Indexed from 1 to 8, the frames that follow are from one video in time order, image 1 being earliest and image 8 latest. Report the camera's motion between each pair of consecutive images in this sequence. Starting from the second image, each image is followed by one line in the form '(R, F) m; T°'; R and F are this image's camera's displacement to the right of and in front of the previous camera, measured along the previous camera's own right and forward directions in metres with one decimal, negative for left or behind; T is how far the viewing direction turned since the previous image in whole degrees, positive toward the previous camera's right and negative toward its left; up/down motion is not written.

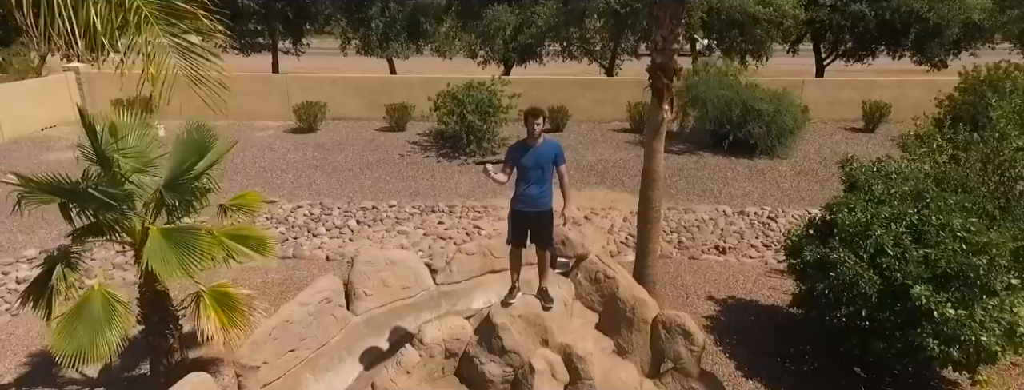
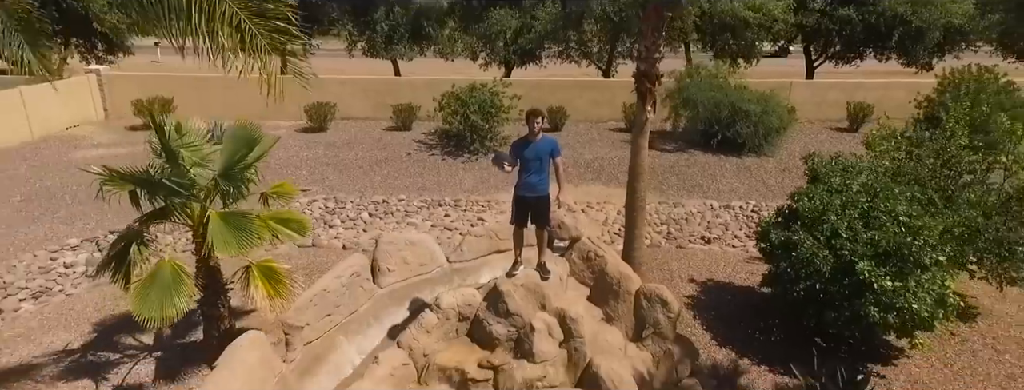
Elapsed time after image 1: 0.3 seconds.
(0.0, -0.8) m; 0°
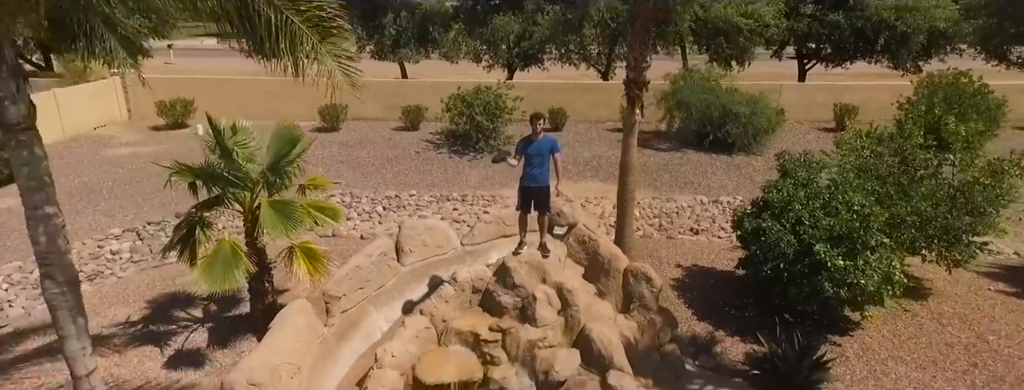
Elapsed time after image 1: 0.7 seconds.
(0.0, -0.9) m; 0°
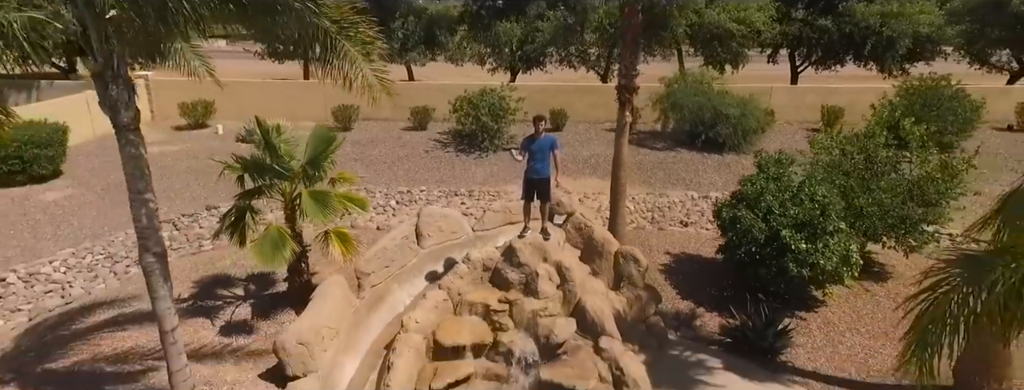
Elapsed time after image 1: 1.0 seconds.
(-0.1, -1.0) m; 0°
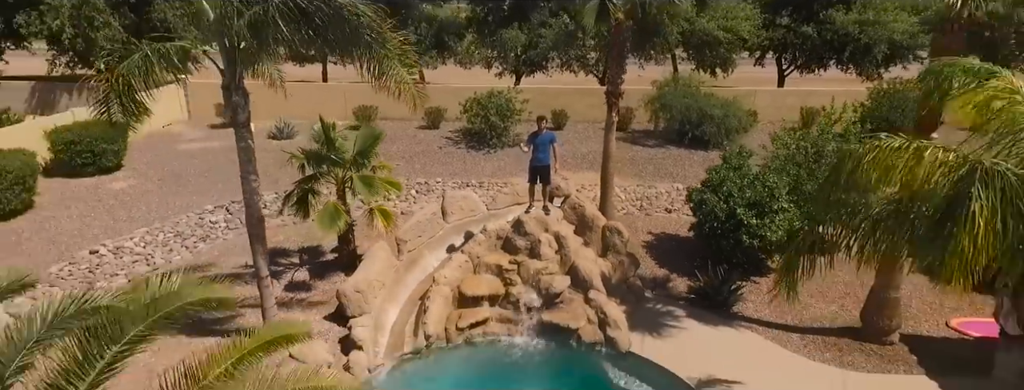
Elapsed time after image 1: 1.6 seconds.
(-0.1, -1.8) m; 0°
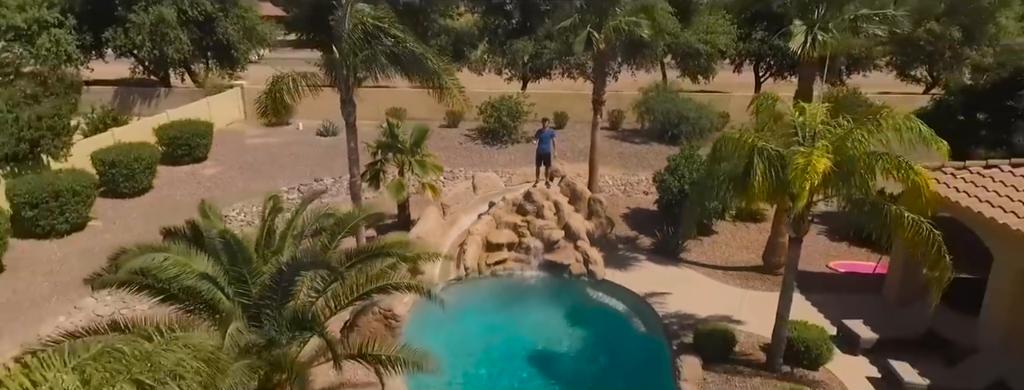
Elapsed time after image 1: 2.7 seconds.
(-0.2, -3.6) m; 0°
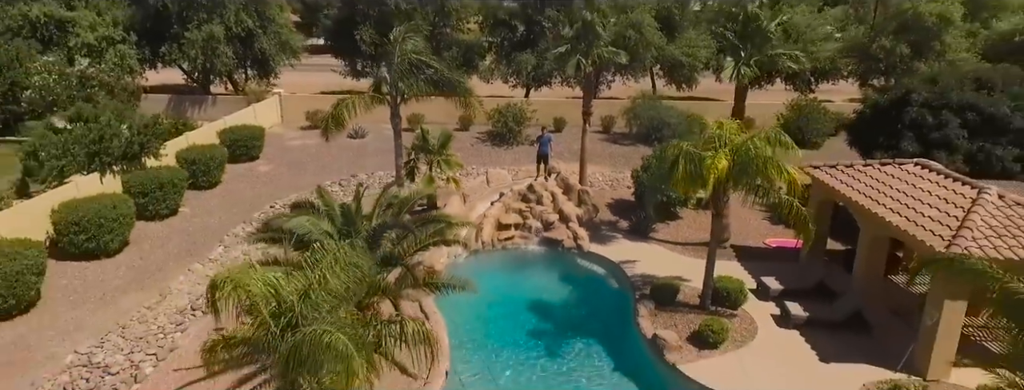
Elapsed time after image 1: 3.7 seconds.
(-0.1, -3.4) m; 0°
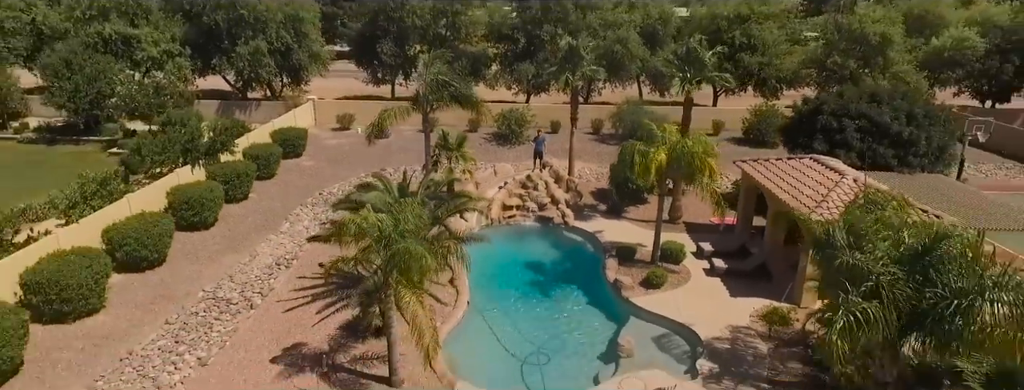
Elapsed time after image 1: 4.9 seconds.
(0.0, -4.3) m; 0°
